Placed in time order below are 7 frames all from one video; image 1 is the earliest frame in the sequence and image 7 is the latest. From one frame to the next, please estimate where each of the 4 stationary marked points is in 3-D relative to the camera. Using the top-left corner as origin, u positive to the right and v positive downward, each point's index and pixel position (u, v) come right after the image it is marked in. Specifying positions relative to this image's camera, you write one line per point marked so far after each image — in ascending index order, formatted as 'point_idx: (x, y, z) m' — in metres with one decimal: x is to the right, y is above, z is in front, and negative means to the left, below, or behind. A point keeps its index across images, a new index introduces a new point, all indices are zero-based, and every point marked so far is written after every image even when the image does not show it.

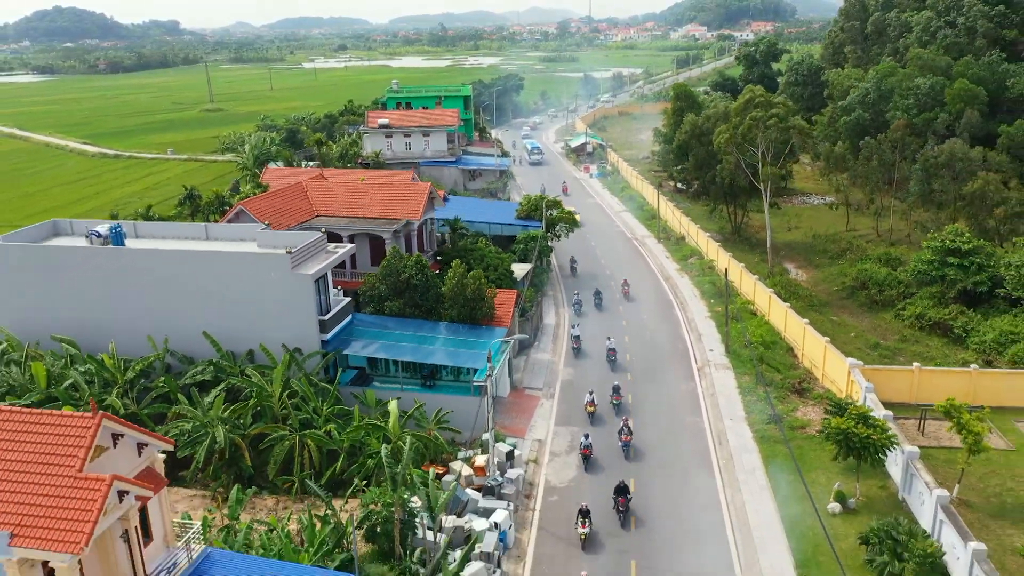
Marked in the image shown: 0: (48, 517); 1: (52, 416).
0: (-8.4, -4.1, +12.4) m
1: (-9.0, -2.5, +13.4) m
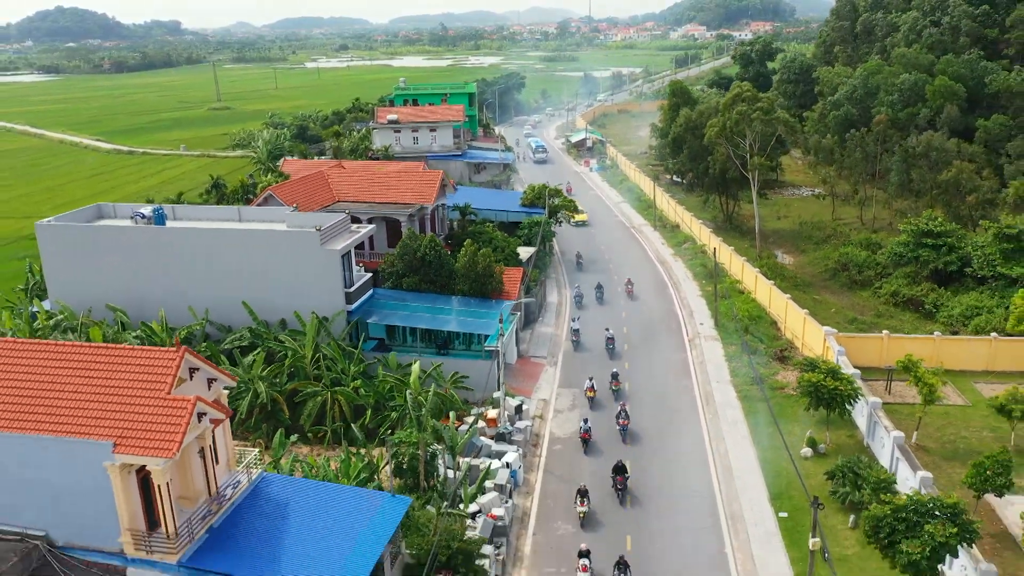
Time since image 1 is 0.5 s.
0: (-8.1, -3.1, +15.1) m
1: (-8.7, -1.5, +16.1) m
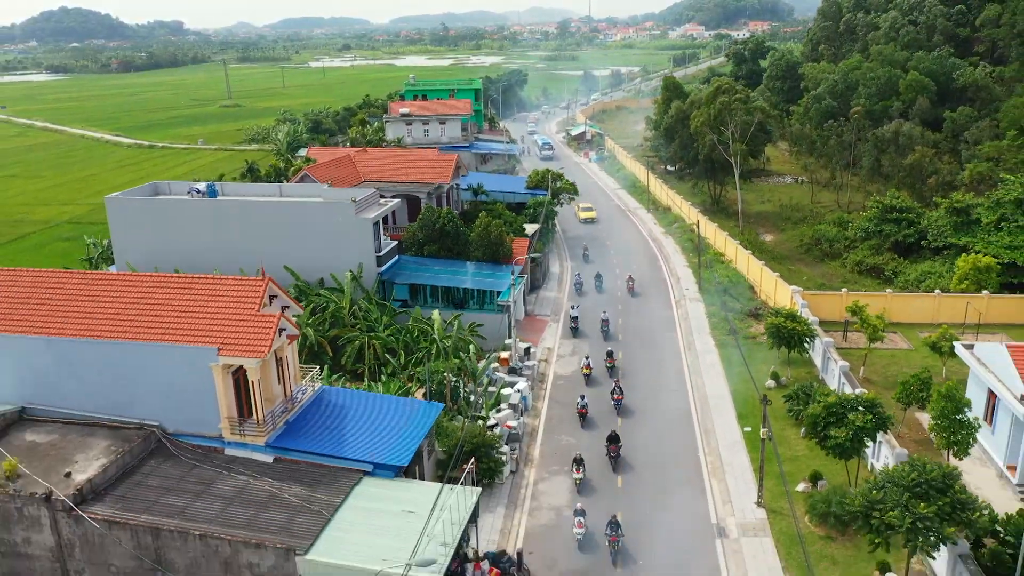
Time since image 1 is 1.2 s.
0: (-7.7, -1.4, +19.4) m
1: (-8.3, +0.2, +20.4) m
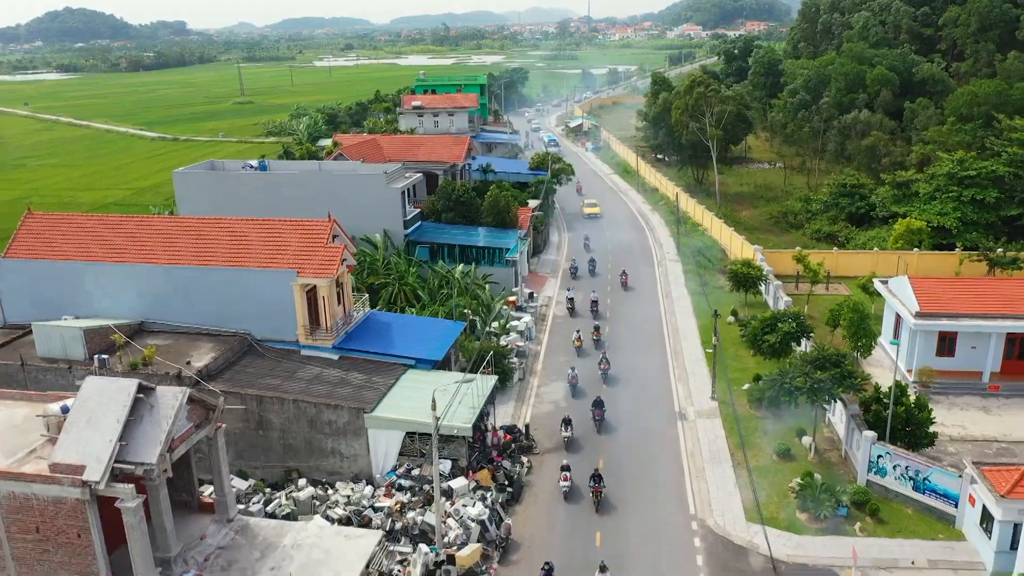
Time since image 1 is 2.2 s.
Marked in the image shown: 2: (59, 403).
0: (-7.4, +0.9, +25.4) m
1: (-8.0, +2.5, +26.4) m
2: (-10.1, -2.6, +15.2) m
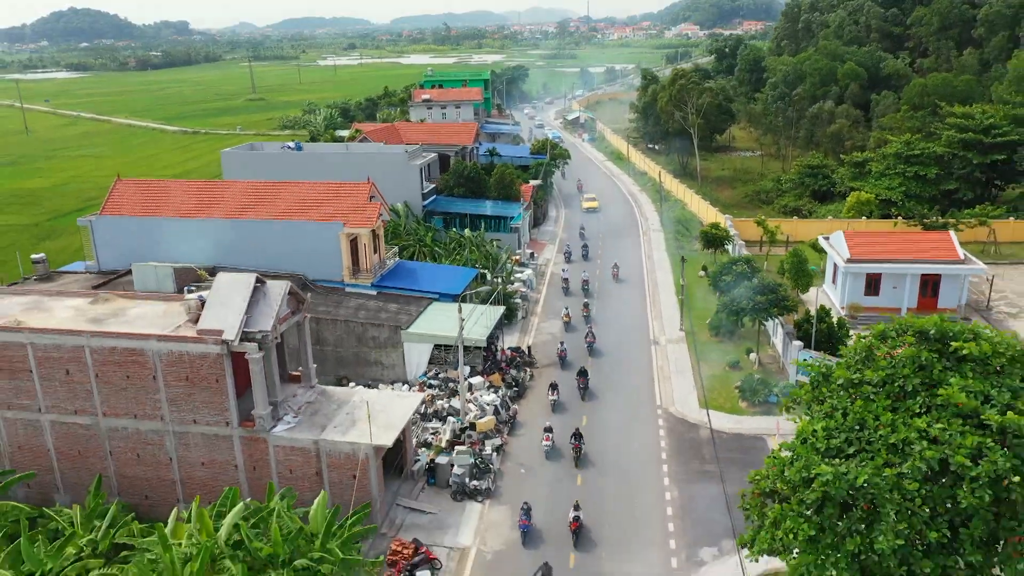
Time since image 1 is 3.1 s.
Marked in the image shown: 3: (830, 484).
0: (-7.1, +3.3, +31.4) m
1: (-7.8, +4.9, +32.4) m
2: (-9.9, -0.2, +21.2) m
3: (+5.6, -3.4, +12.2) m
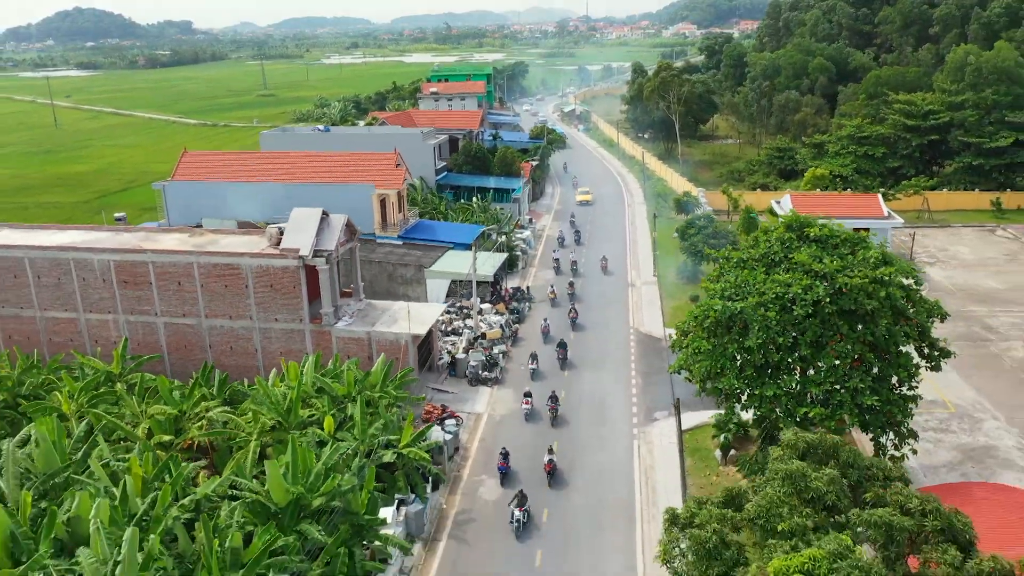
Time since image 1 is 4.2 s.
0: (-7.0, +6.1, +38.1) m
1: (-7.7, +7.7, +39.2) m
2: (-9.8, +2.6, +28.0) m
3: (+5.7, -0.6, +19.0) m
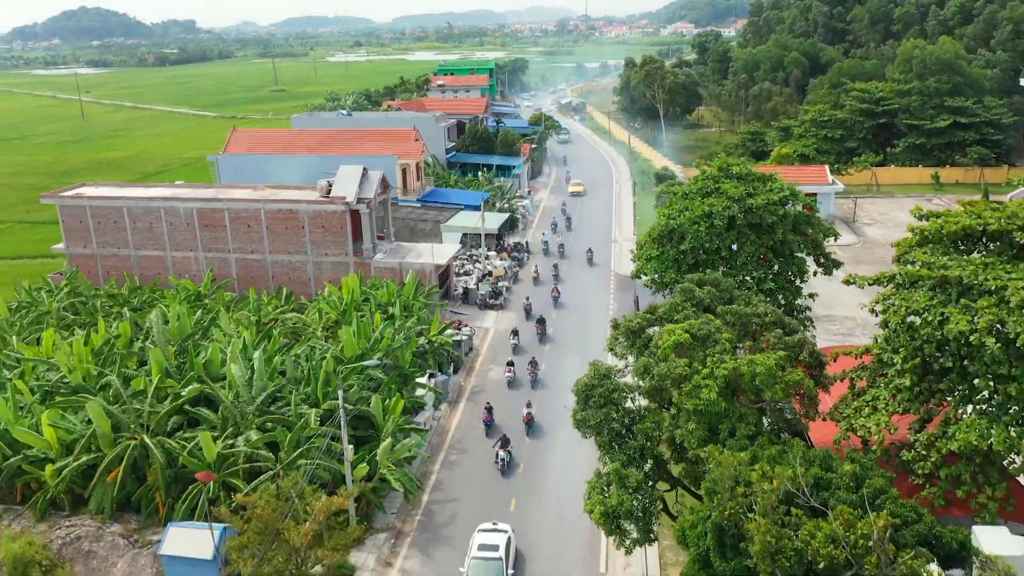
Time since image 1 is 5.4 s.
0: (-7.0, +9.0, +45.2) m
1: (-7.6, +10.7, +46.2) m
2: (-9.7, +5.5, +35.0) m
3: (+5.8, +2.4, +26.0) m
